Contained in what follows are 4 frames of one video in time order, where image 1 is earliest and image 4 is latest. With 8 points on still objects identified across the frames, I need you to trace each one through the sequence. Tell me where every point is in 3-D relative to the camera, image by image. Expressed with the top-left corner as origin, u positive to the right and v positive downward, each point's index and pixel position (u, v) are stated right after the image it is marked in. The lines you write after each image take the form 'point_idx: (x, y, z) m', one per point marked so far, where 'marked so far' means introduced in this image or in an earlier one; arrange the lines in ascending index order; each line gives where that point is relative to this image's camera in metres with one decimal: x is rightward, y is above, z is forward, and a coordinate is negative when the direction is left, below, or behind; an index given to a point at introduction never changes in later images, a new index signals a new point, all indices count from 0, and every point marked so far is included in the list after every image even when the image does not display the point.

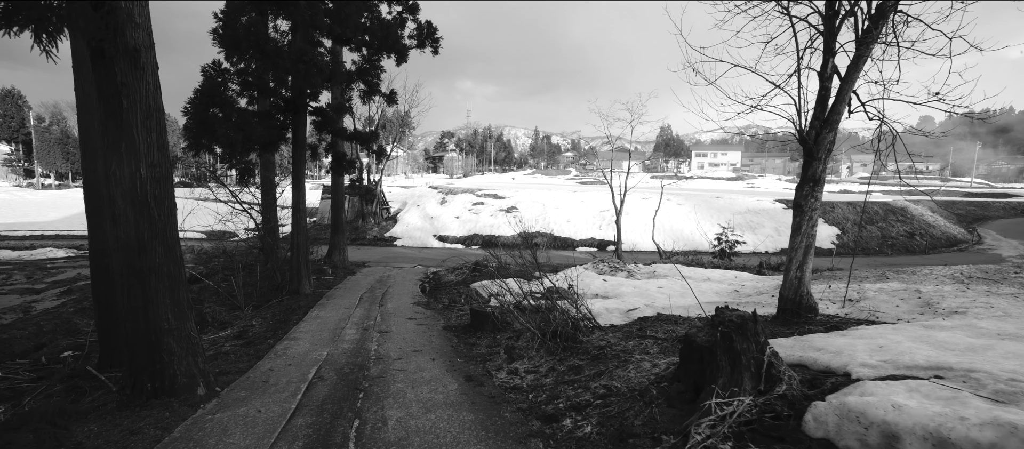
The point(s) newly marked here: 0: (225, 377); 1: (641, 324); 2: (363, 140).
0: (-2.8, -1.5, +4.3) m
1: (+1.6, -1.2, +5.5) m
2: (-3.8, +2.2, +11.1) m
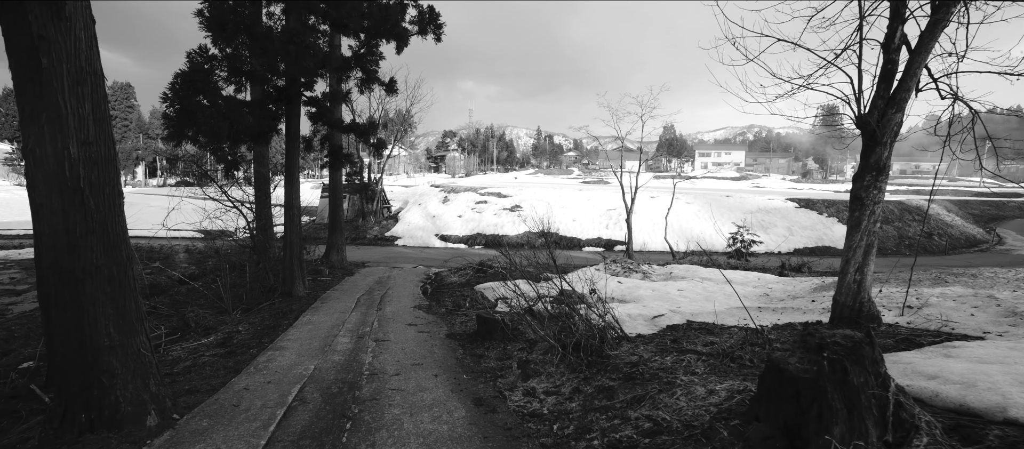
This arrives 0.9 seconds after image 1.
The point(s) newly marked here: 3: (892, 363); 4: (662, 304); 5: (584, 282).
0: (-2.7, -1.5, +3.7) m
1: (+1.8, -1.2, +4.8) m
2: (-3.6, +2.2, +10.5) m
3: (+2.4, -0.9, +2.8) m
4: (+2.3, -1.2, +6.7) m
5: (+1.2, -1.0, +7.5) m
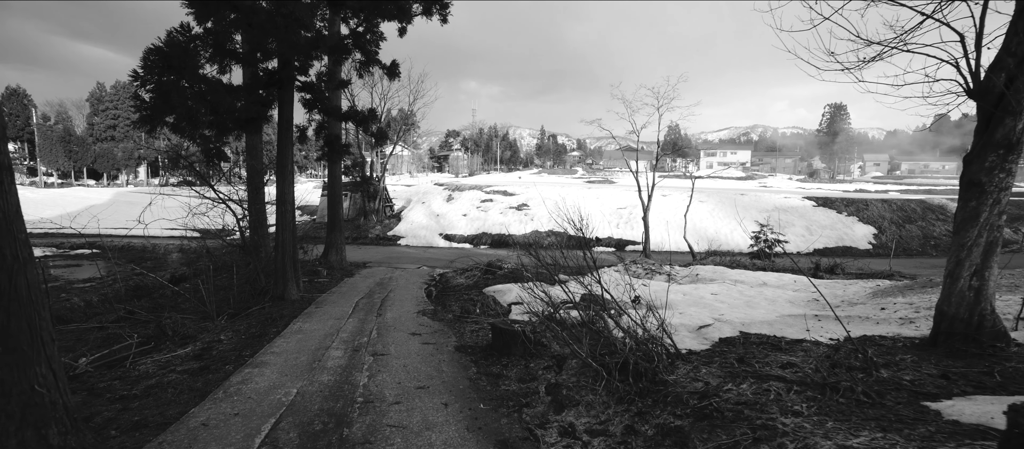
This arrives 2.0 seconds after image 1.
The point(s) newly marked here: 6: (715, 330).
0: (-2.5, -1.4, +2.8) m
1: (+2.0, -1.1, +3.9) m
2: (-3.4, +2.3, +9.7) m
3: (+2.6, -0.8, +1.9) m
4: (+2.6, -1.2, +5.9) m
5: (+1.5, -0.9, +6.6) m
6: (+2.2, -1.2, +4.8) m
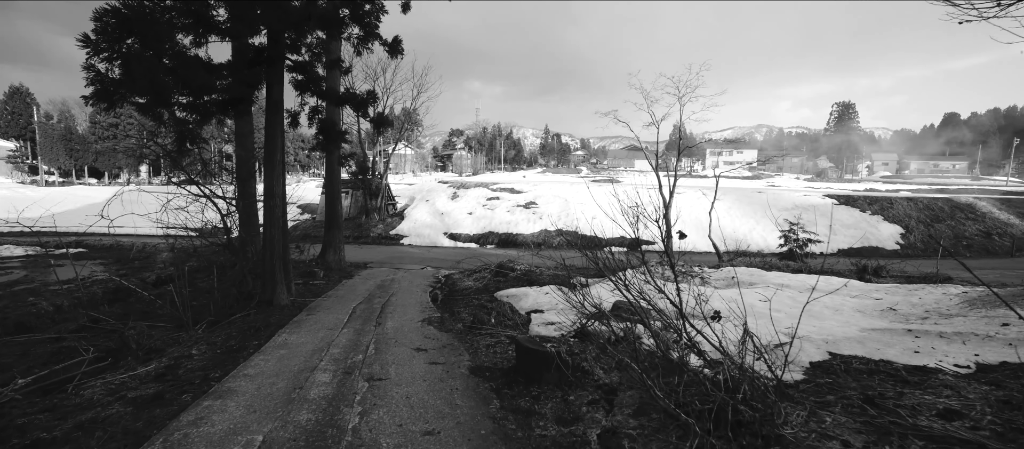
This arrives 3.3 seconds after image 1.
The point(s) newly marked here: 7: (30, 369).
0: (-2.2, -1.3, +1.9) m
1: (+2.2, -1.1, +2.9) m
2: (-3.1, +2.3, +8.7) m
3: (+2.9, -0.8, +0.9) m
4: (+2.8, -1.1, +4.9) m
5: (+1.8, -0.9, +5.7) m
6: (+2.5, -1.1, +3.8) m
7: (-5.2, -1.6, +4.7) m
